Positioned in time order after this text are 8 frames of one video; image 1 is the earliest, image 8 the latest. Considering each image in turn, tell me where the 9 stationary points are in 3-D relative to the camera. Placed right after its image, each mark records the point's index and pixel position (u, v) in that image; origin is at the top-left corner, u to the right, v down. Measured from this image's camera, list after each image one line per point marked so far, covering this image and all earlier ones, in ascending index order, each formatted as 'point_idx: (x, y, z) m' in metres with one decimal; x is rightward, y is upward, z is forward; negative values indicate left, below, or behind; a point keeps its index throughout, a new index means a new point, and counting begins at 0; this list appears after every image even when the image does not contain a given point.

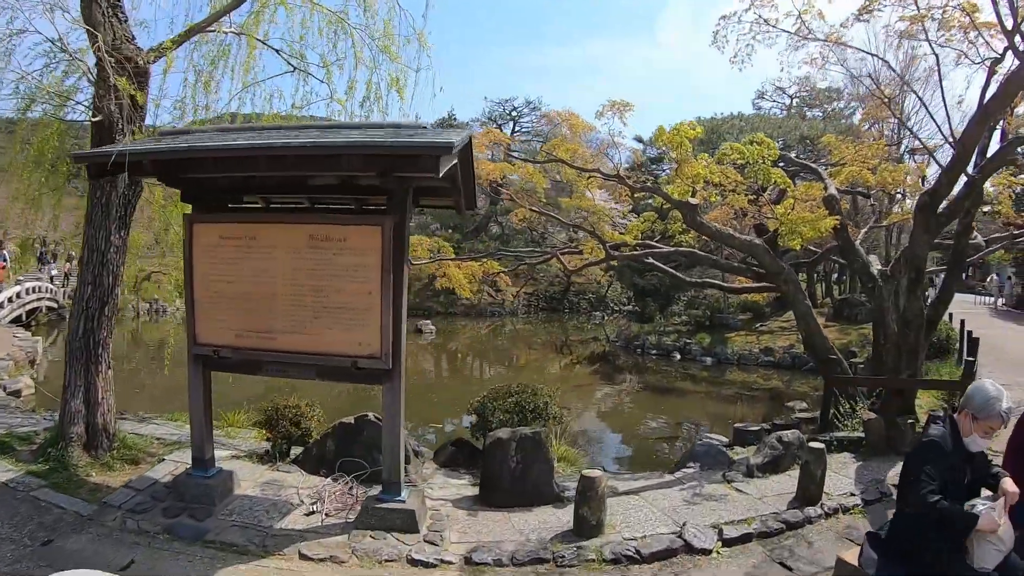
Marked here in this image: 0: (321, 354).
0: (-1.4, -0.5, +4.5) m
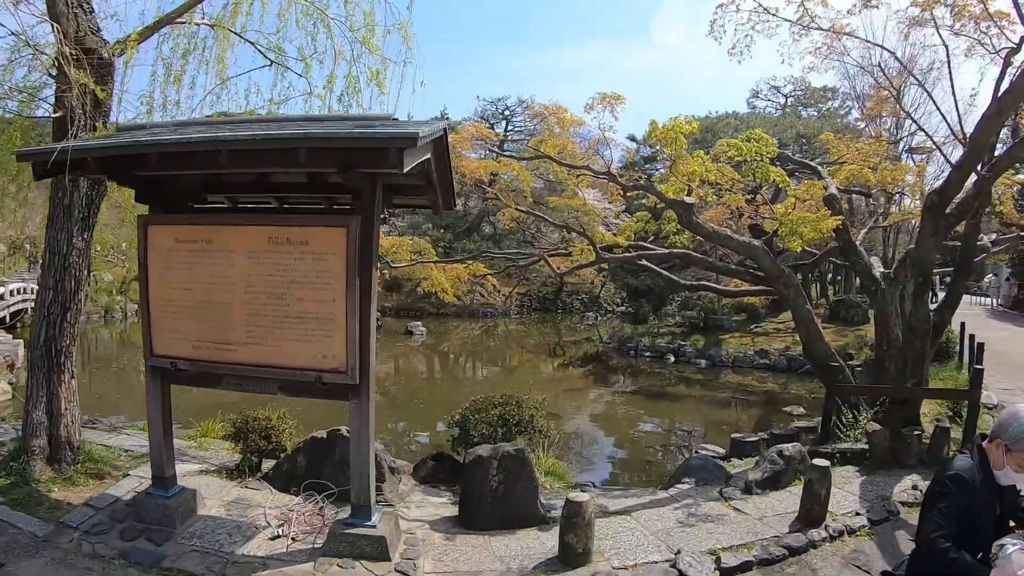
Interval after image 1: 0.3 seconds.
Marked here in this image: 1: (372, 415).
0: (-1.5, -0.5, +4.1) m
1: (-0.9, -0.8, +4.0) m
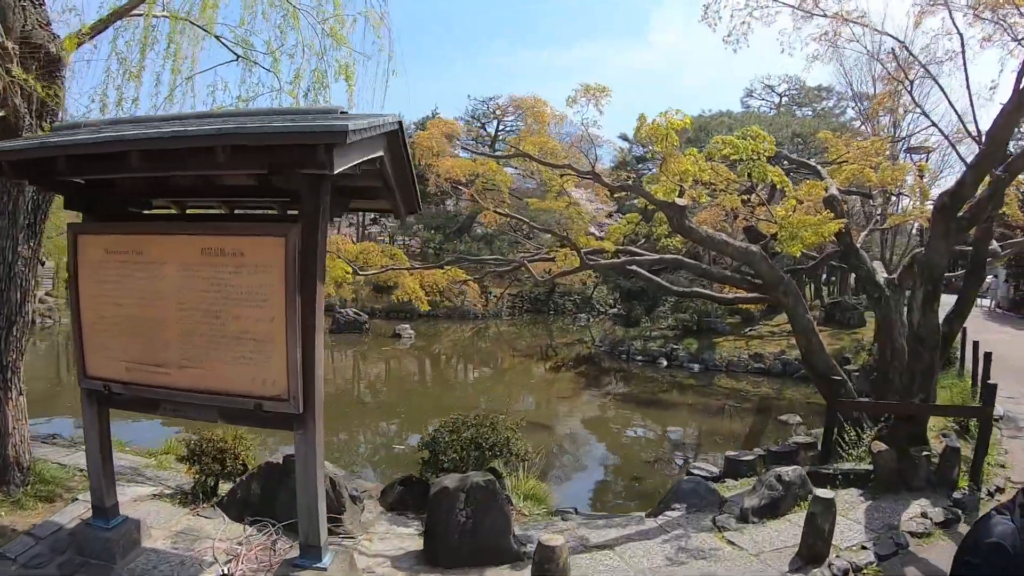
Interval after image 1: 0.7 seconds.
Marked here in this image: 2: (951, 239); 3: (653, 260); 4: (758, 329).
0: (-1.7, -0.6, +3.7) m
1: (-1.1, -0.9, +3.5) m
2: (+3.7, +0.4, +5.4) m
3: (+1.6, +0.3, +7.3) m
4: (+7.1, -1.2, +18.4) m
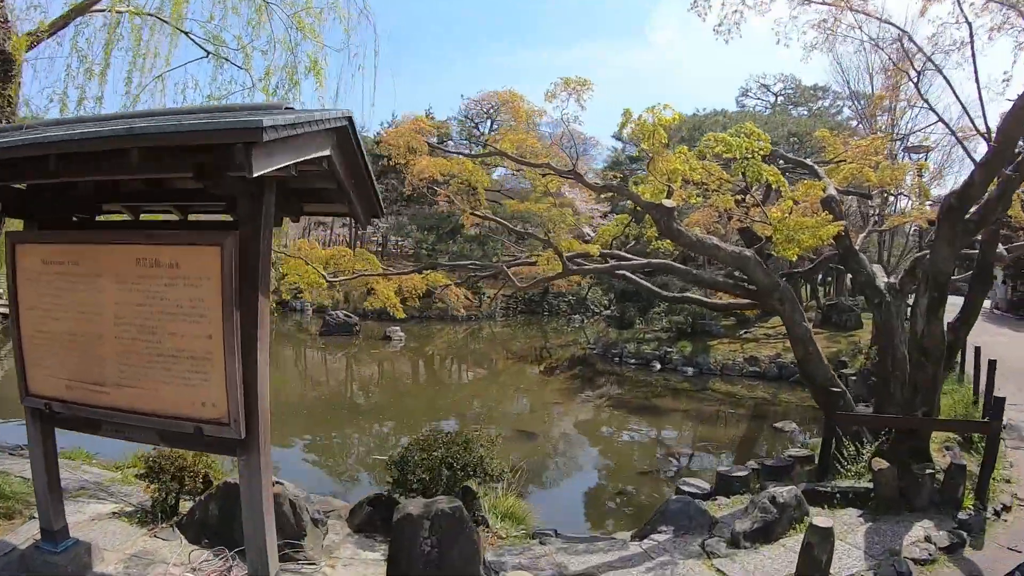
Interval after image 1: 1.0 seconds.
0: (-1.8, -0.6, +3.3) m
1: (-1.2, -0.9, +3.2) m
2: (+3.5, +0.4, +5.1) m
3: (+1.4, +0.3, +7.0) m
4: (+6.8, -1.2, +18.1) m
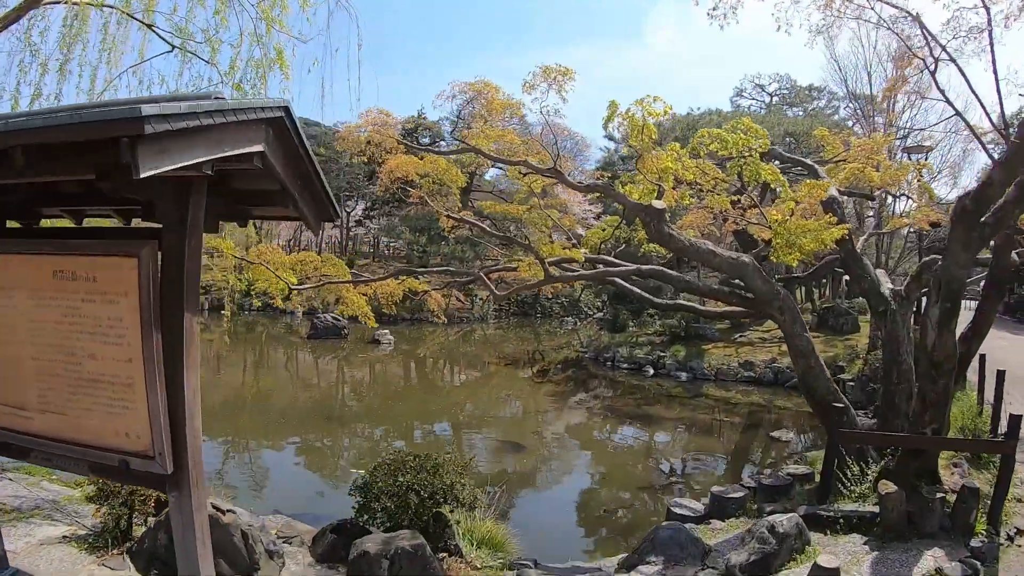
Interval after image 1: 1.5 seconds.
0: (-2.0, -0.7, +2.9) m
1: (-1.4, -1.0, +2.8) m
2: (+3.4, +0.3, +4.7) m
3: (+1.2, +0.2, +6.6) m
4: (+6.5, -1.3, +17.8) m
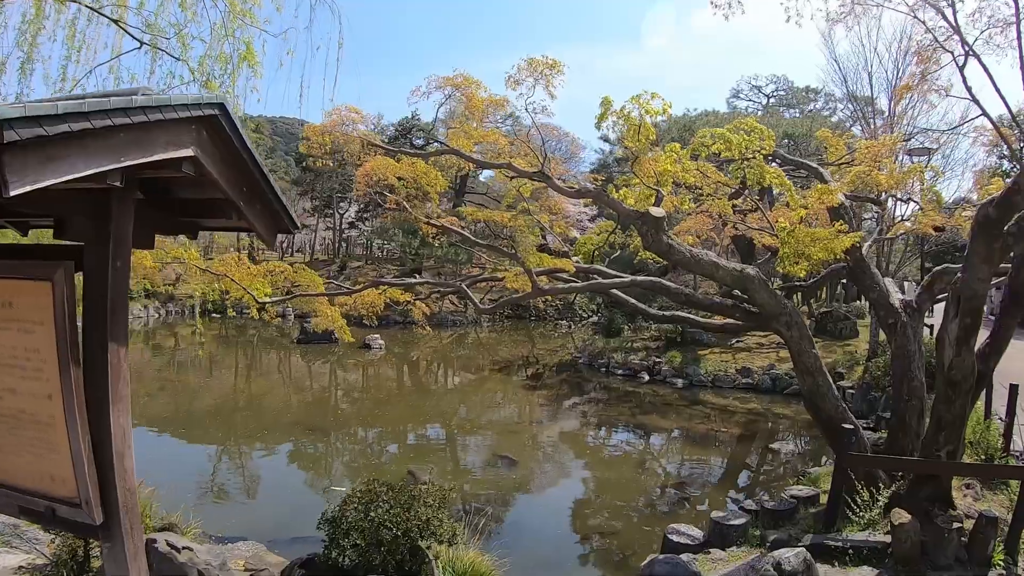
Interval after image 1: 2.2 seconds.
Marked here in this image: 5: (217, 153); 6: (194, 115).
0: (-2.1, -0.8, +2.6) m
1: (-1.5, -1.1, +2.5) m
2: (+3.3, +0.2, +4.4) m
3: (+1.1, +0.1, +6.3) m
4: (+6.3, -1.4, +17.4) m
5: (-1.1, +0.5, +2.5) m
6: (-1.1, +0.6, +2.2) m
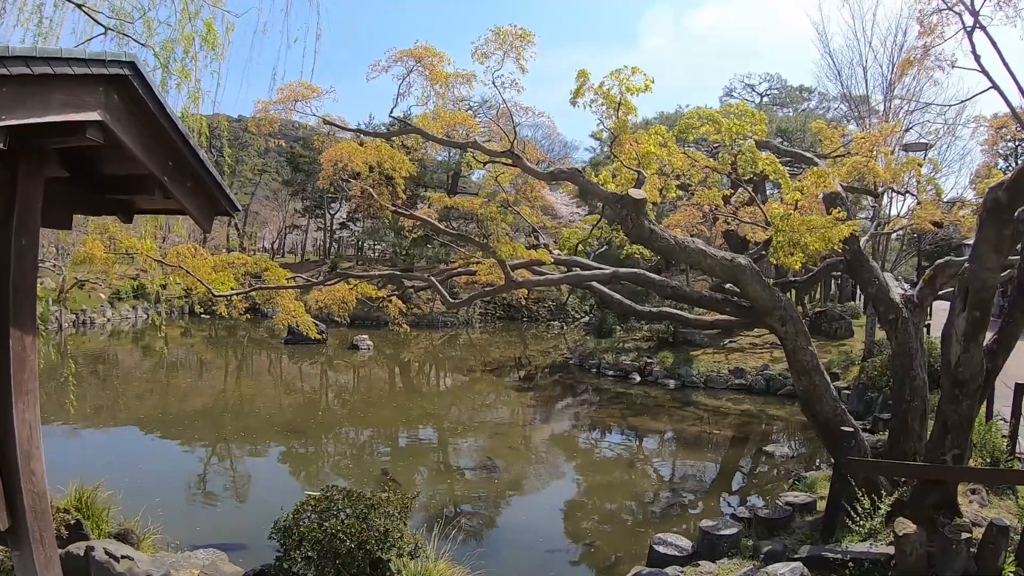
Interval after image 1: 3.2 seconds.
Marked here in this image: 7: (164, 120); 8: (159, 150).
0: (-2.2, -0.7, +2.2) m
1: (-1.6, -1.0, +2.1) m
2: (+3.1, +0.3, +4.1) m
3: (+1.0, +0.1, +5.9) m
4: (+6.1, -1.4, +17.2) m
5: (-1.2, +0.6, +2.1) m
6: (-1.2, +0.6, +1.9) m
7: (-1.2, +0.6, +2.2) m
8: (-1.2, +0.5, +2.3) m
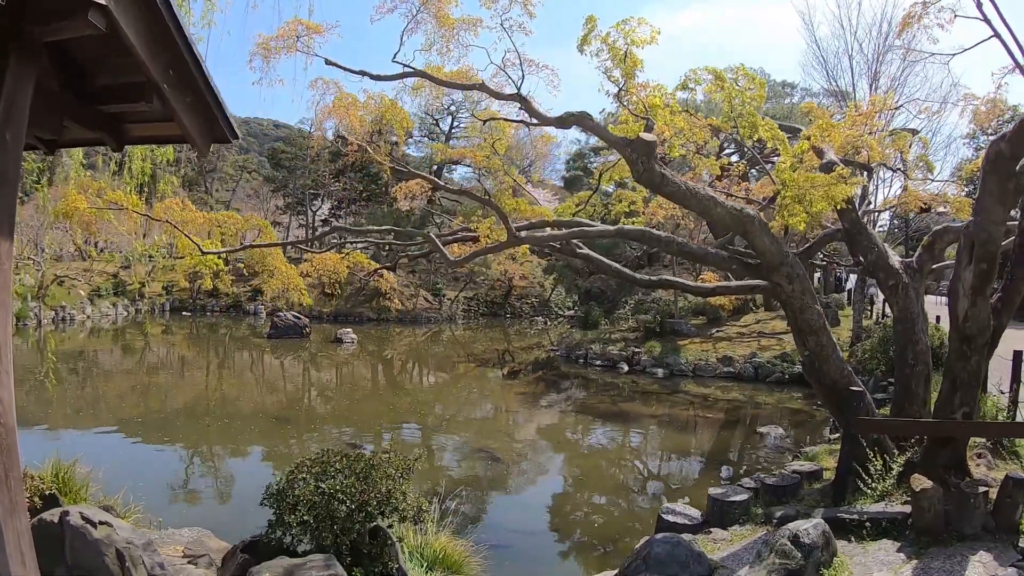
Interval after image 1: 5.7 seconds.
0: (-2.1, -0.5, +2.0) m
1: (-1.6, -0.8, +1.9) m
2: (+3.1, +0.5, +4.0) m
3: (+0.9, +0.4, +5.8) m
4: (+5.7, -1.2, +17.2) m
5: (-1.2, +0.8, +2.0) m
6: (-1.2, +0.9, +1.7) m
7: (-1.1, +0.8, +2.0) m
8: (-1.2, +0.8, +2.1) m
